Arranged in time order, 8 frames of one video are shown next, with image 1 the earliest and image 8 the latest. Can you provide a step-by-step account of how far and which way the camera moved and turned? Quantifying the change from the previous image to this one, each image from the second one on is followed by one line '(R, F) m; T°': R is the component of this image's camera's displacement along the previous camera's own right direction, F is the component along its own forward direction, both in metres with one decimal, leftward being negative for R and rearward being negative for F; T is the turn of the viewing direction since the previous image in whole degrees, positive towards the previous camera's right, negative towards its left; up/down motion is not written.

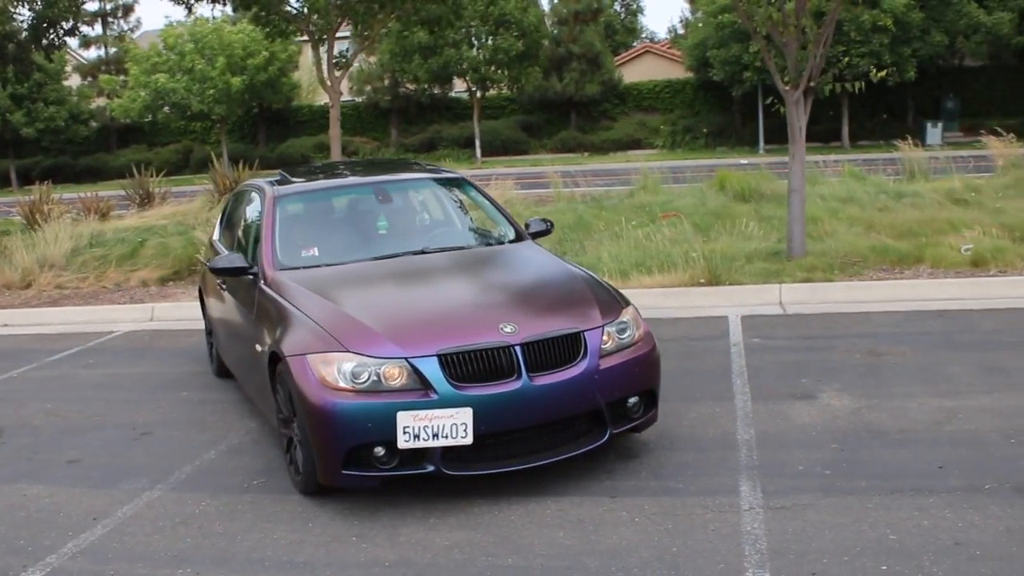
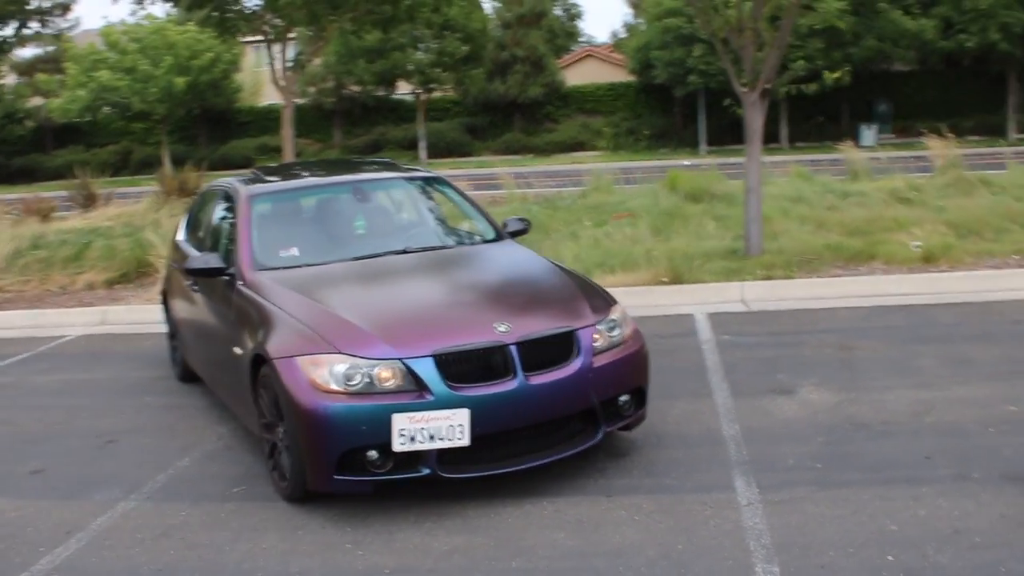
(-0.2, +0.1) m; +3°
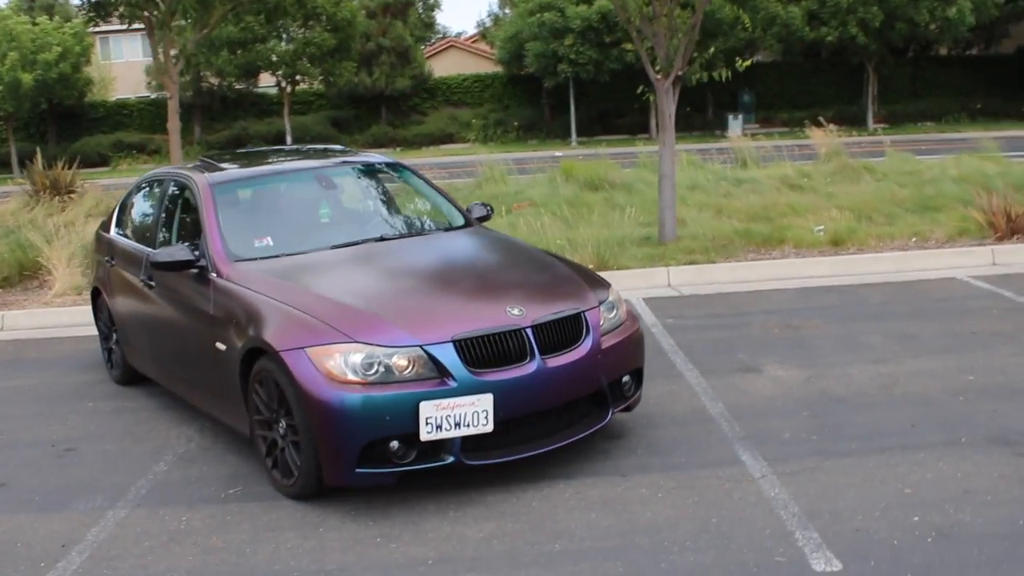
(-0.7, +0.1) m; +8°
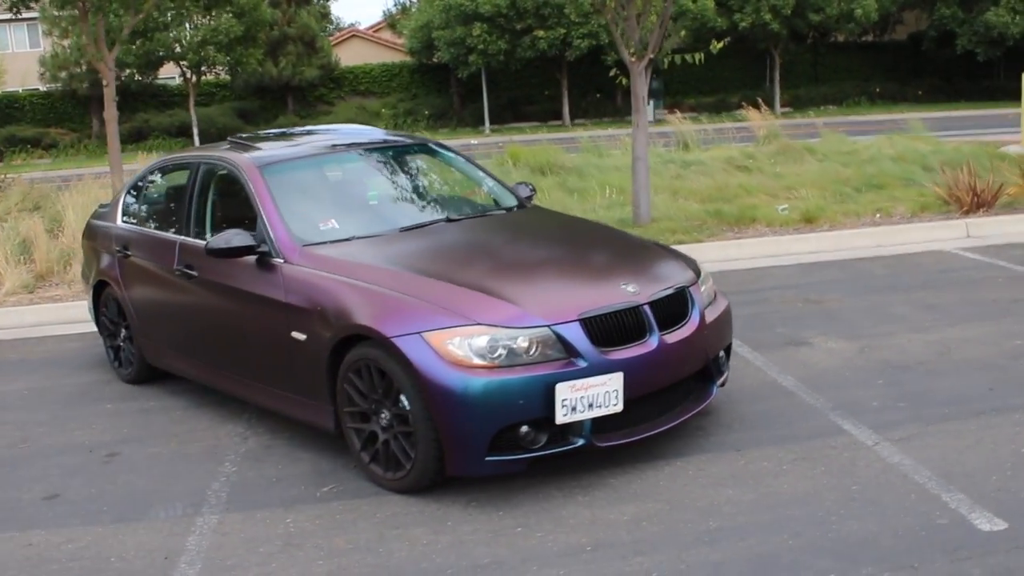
(-0.9, +0.2) m; +5°
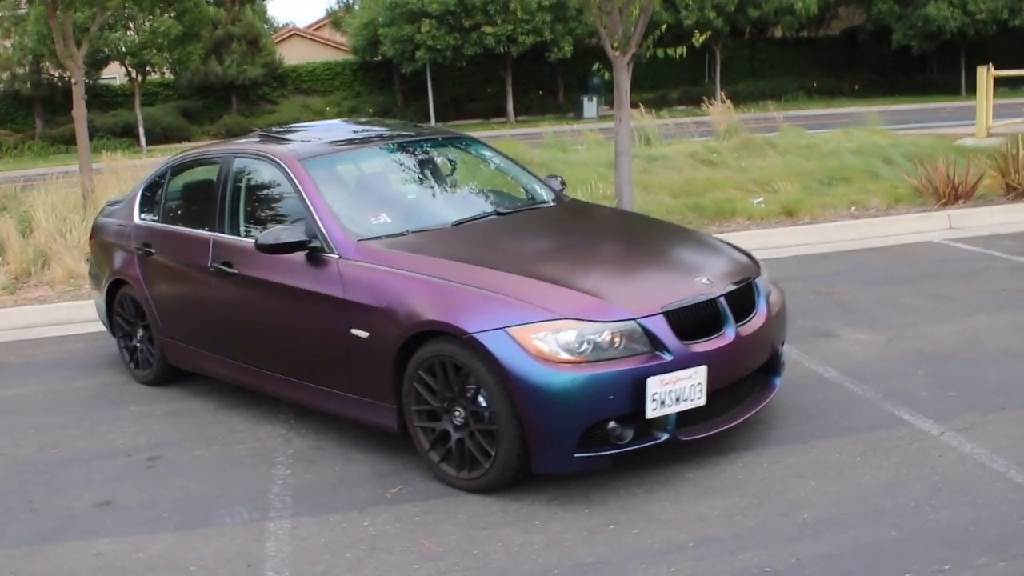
(-0.6, +0.1) m; +3°
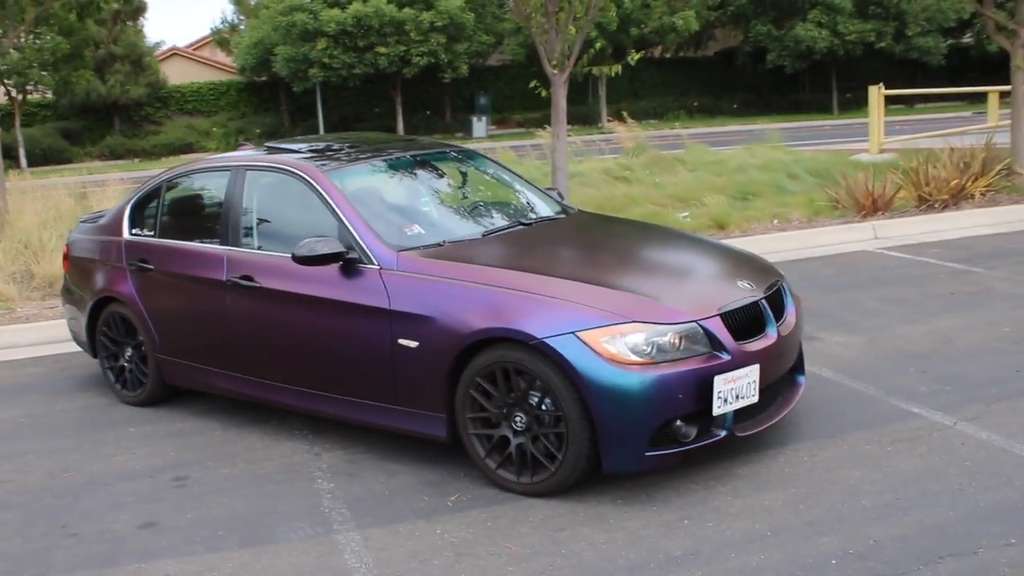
(-0.7, -0.1) m; +7°
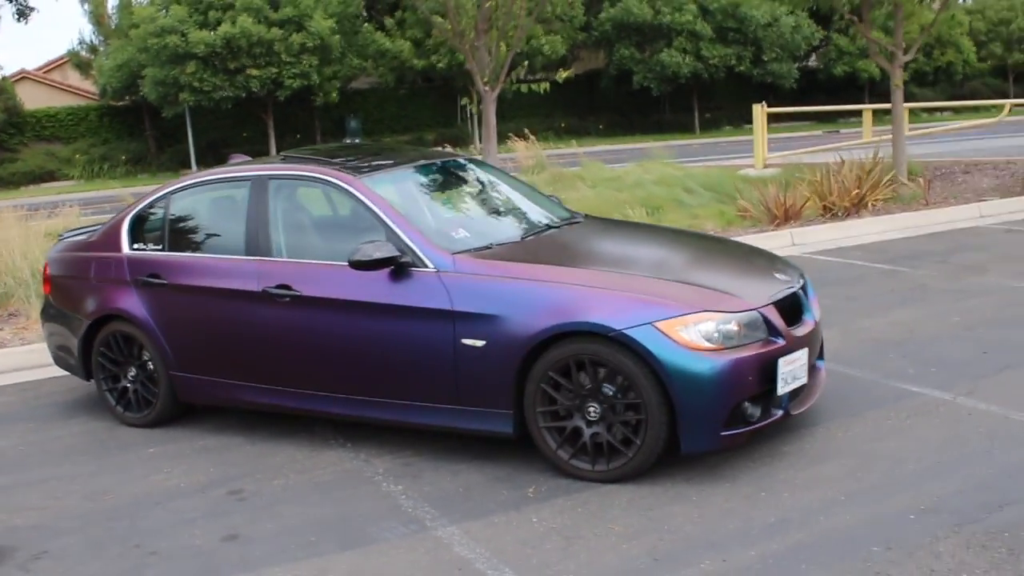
(-0.9, -0.1) m; +8°
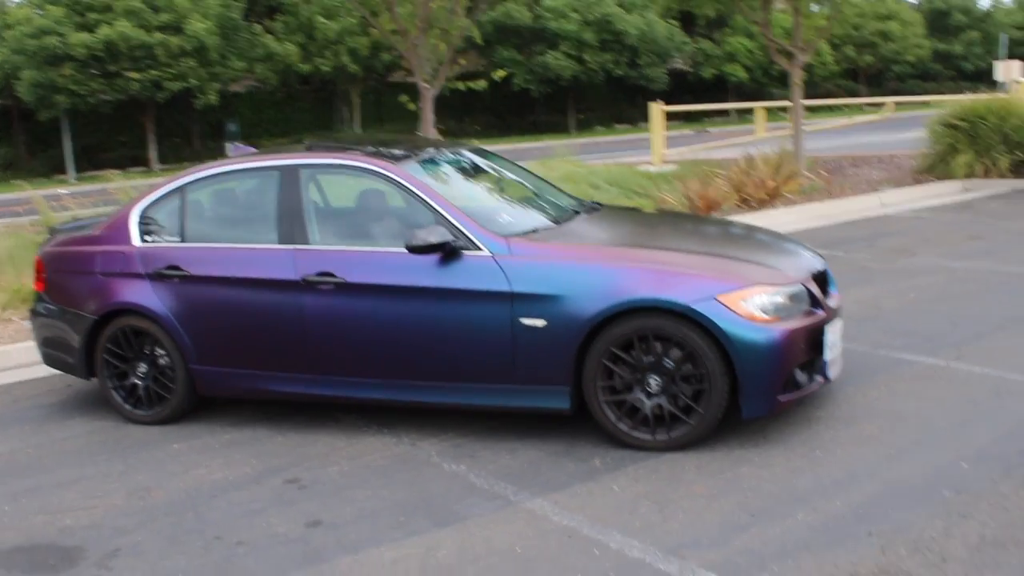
(-0.9, -0.1) m; +7°
